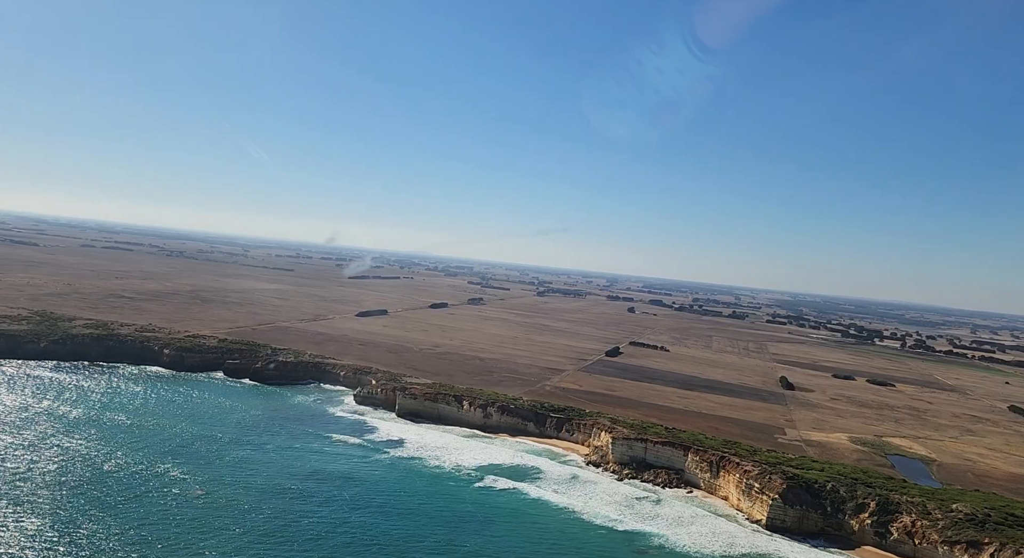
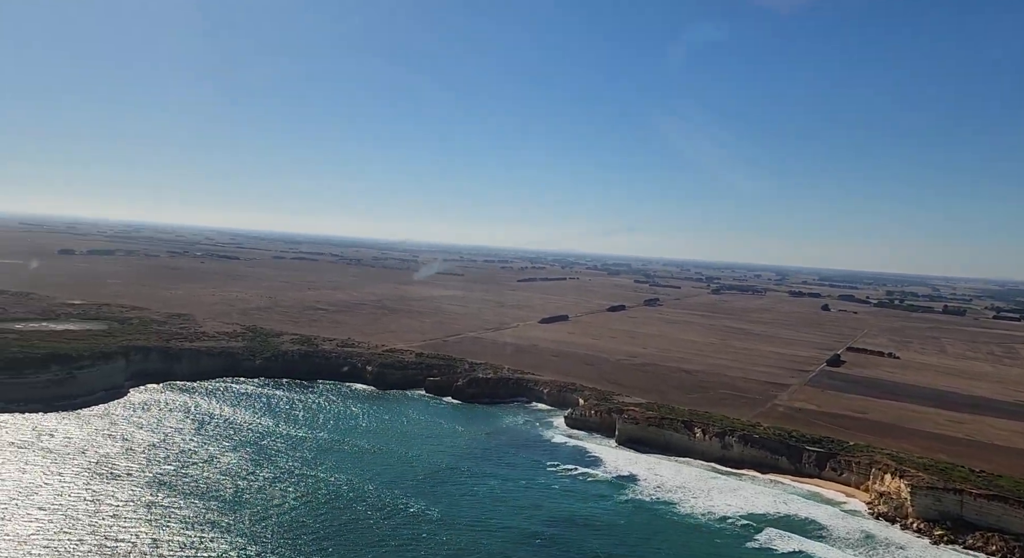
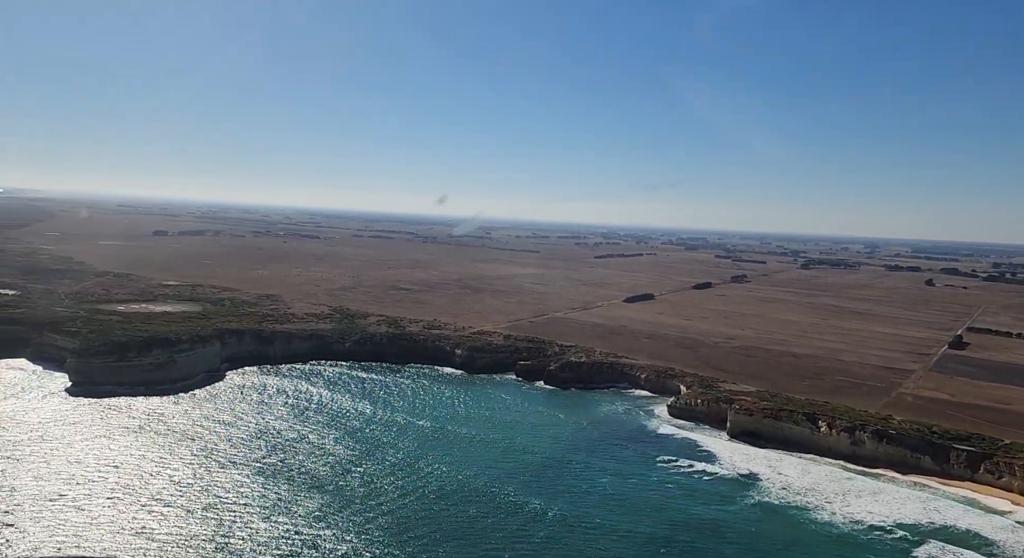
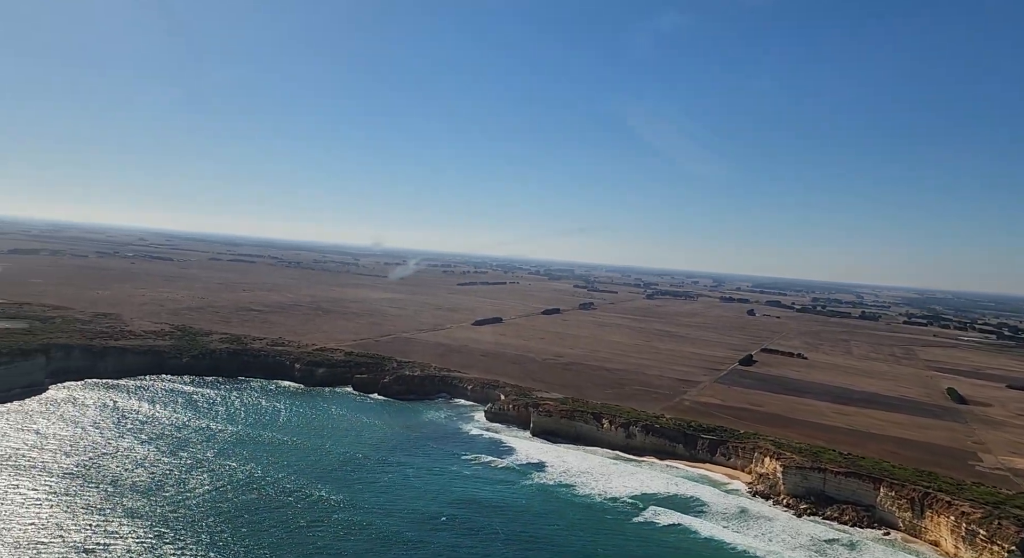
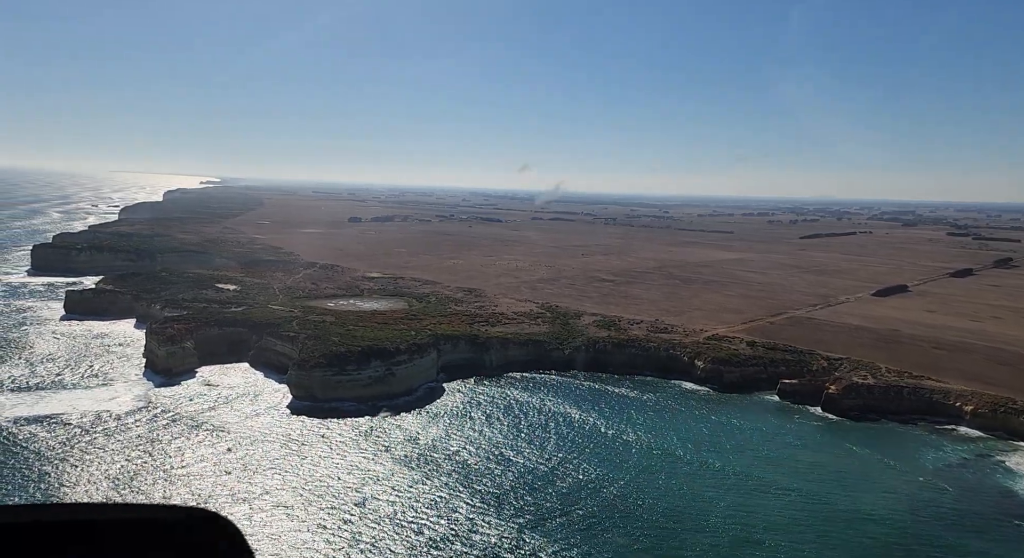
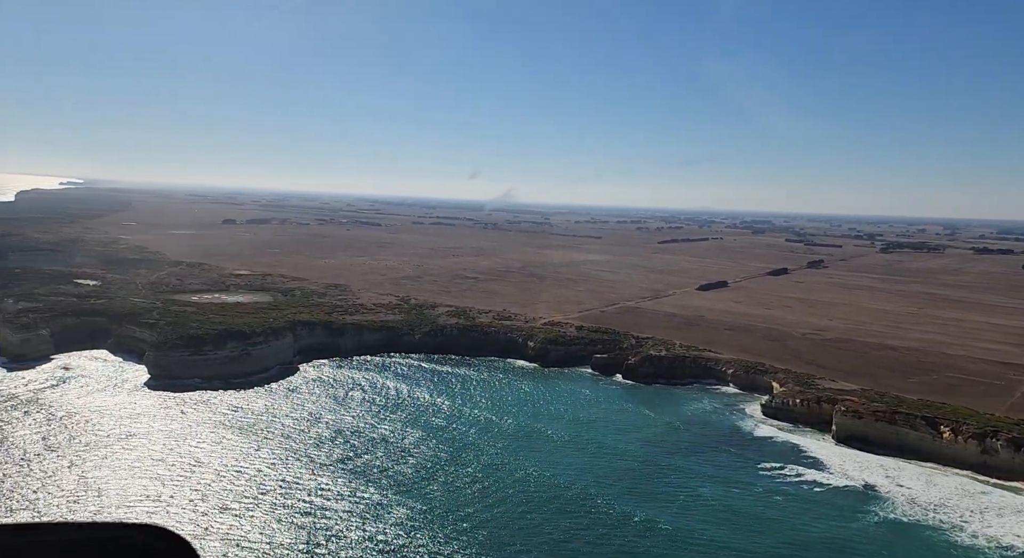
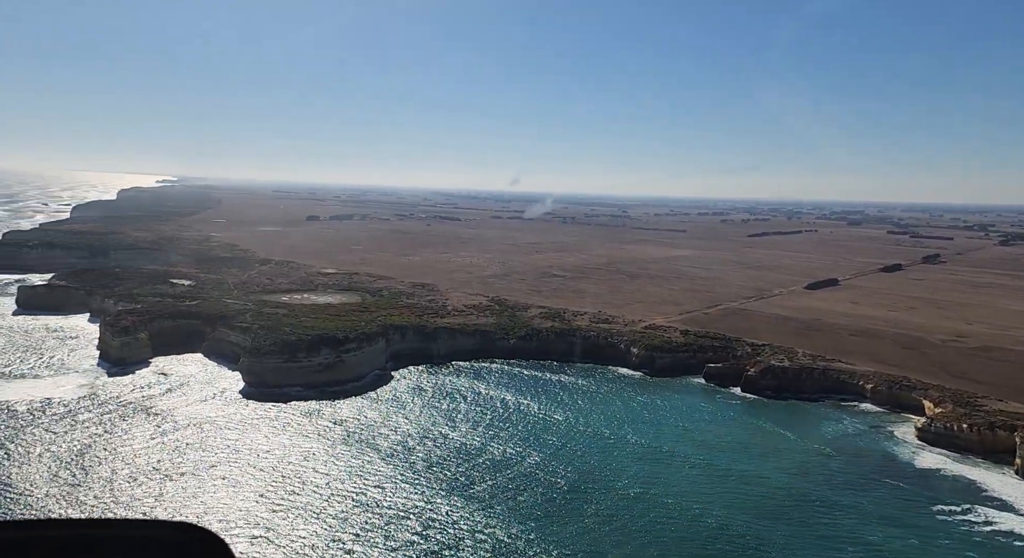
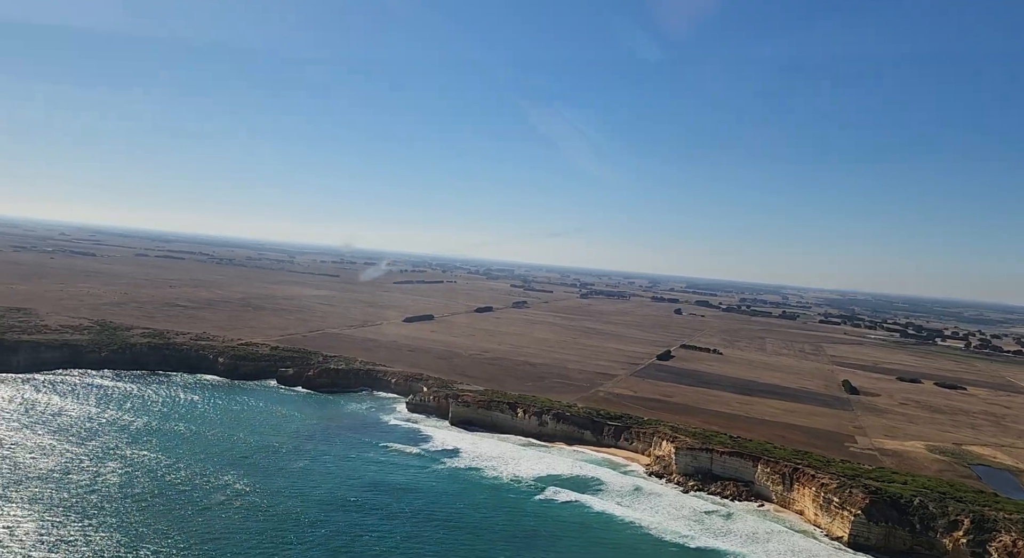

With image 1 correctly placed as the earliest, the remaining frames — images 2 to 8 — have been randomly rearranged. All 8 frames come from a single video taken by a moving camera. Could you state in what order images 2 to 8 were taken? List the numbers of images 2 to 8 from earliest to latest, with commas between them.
8, 4, 2, 3, 6, 7, 5
